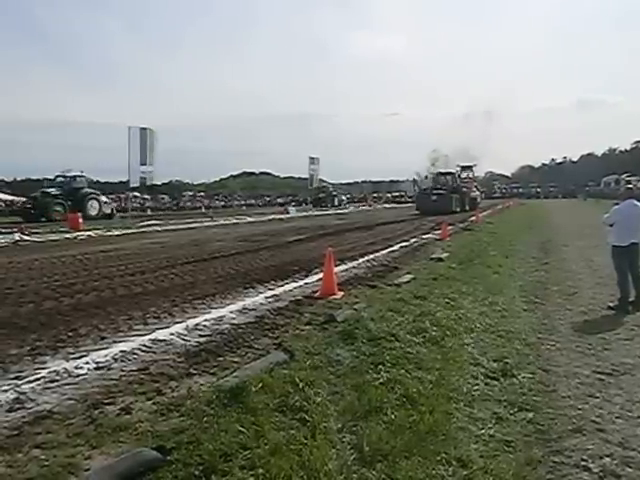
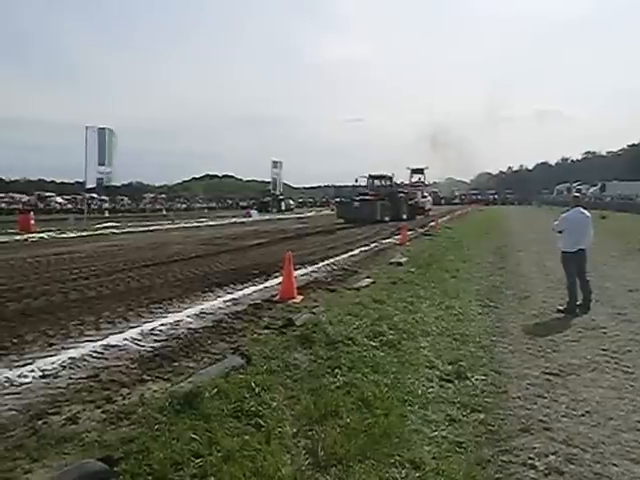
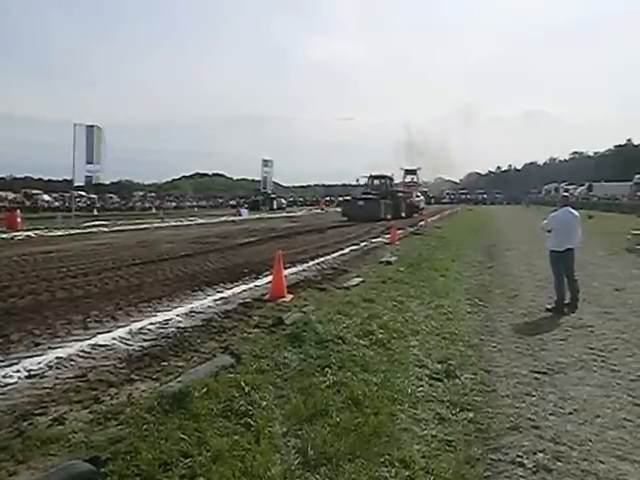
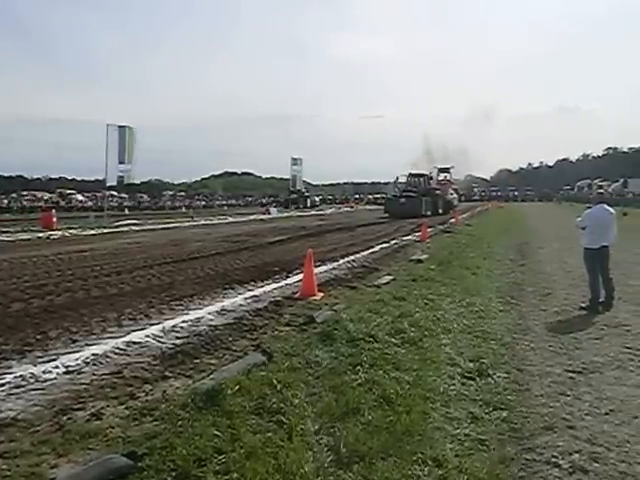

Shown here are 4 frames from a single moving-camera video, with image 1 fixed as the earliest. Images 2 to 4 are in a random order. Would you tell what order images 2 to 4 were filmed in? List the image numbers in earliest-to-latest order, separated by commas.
4, 3, 2
